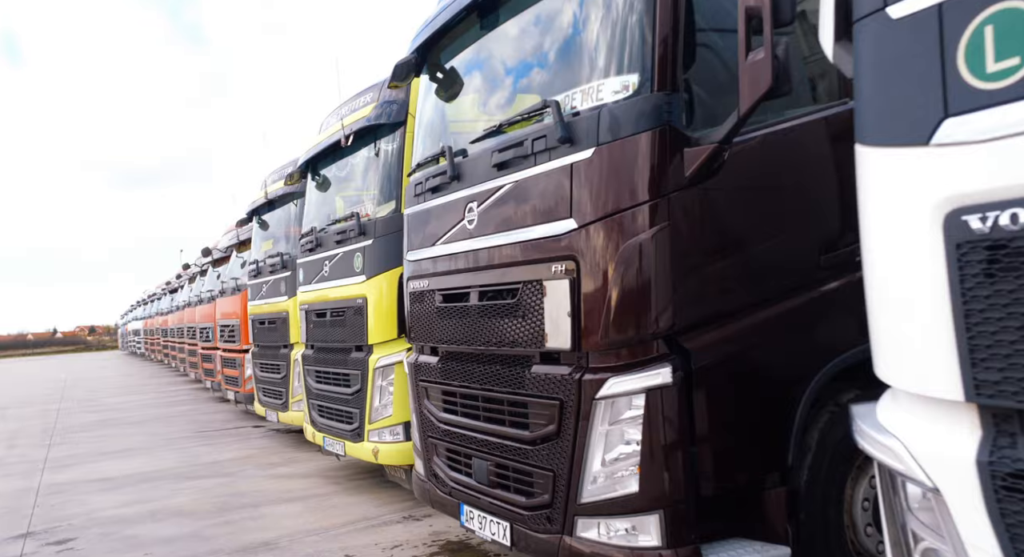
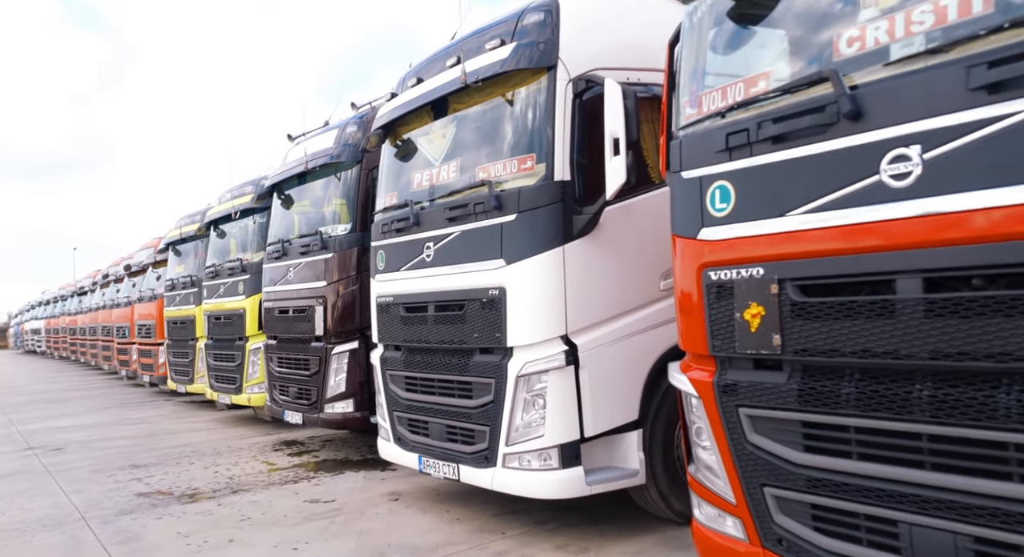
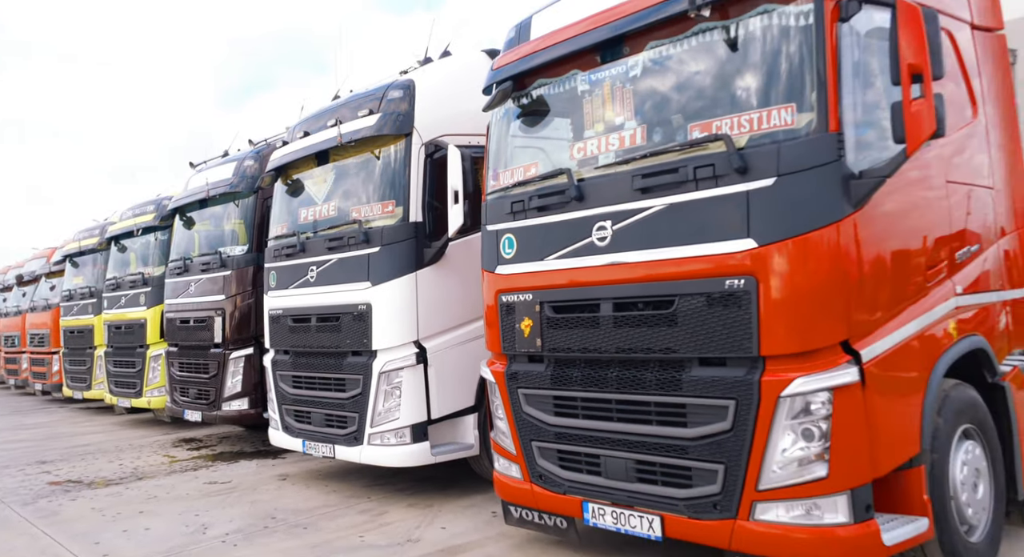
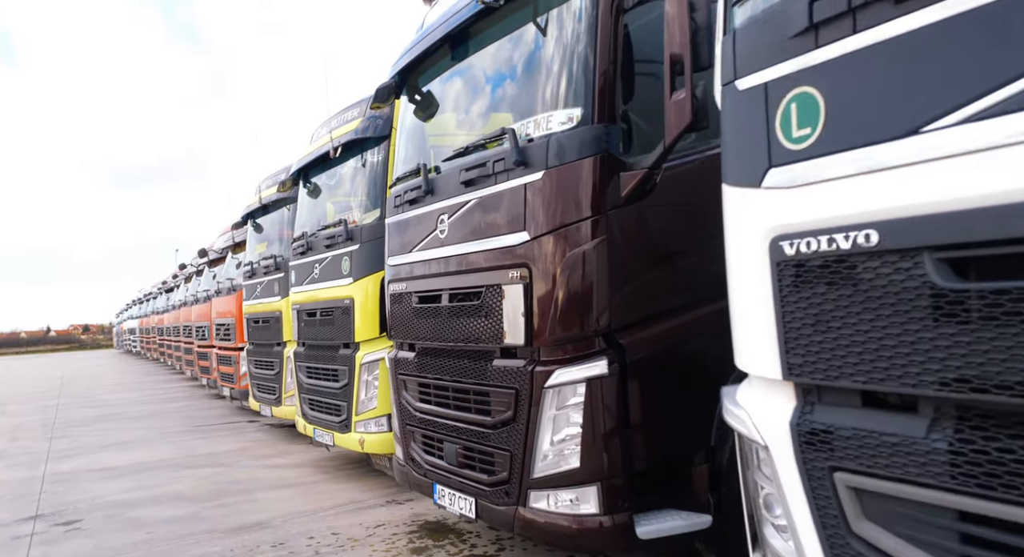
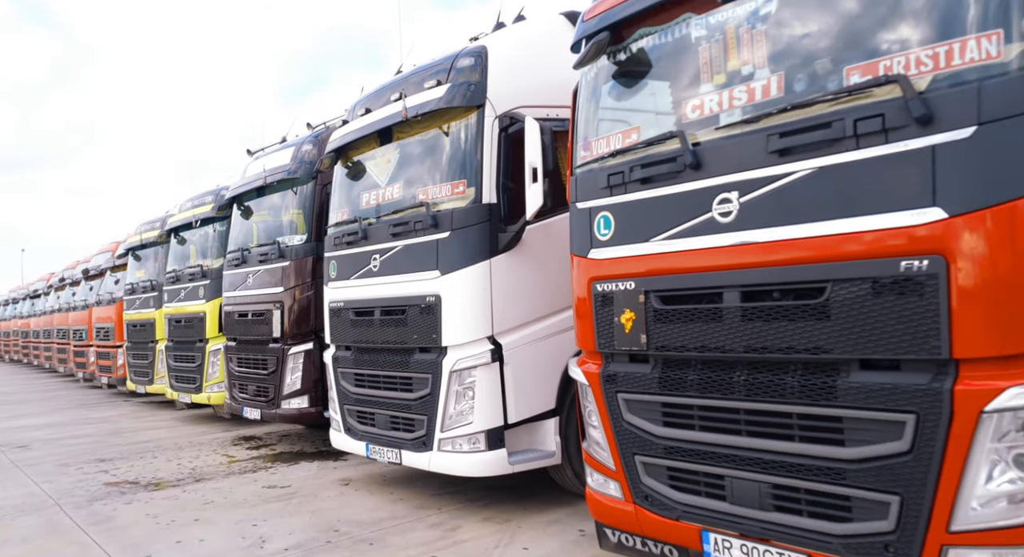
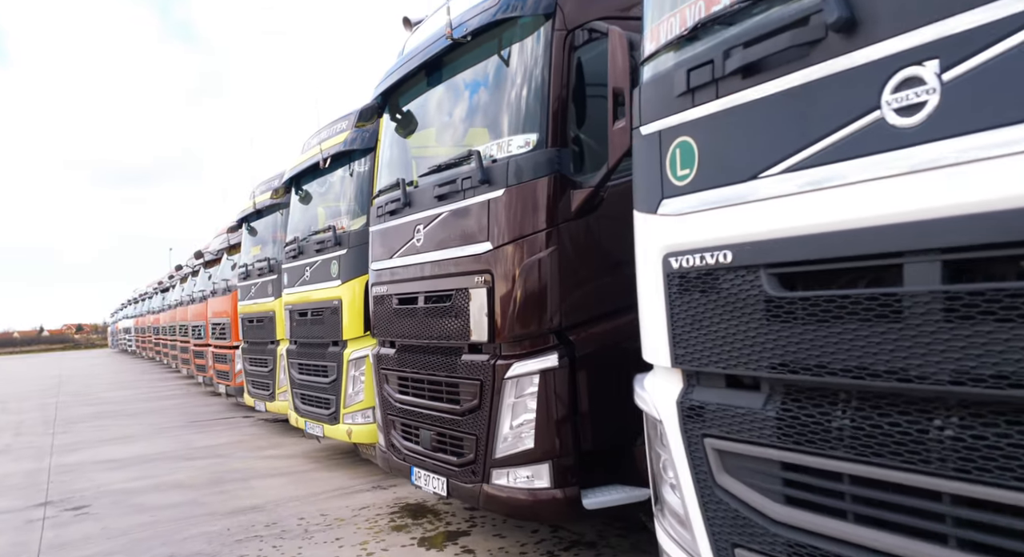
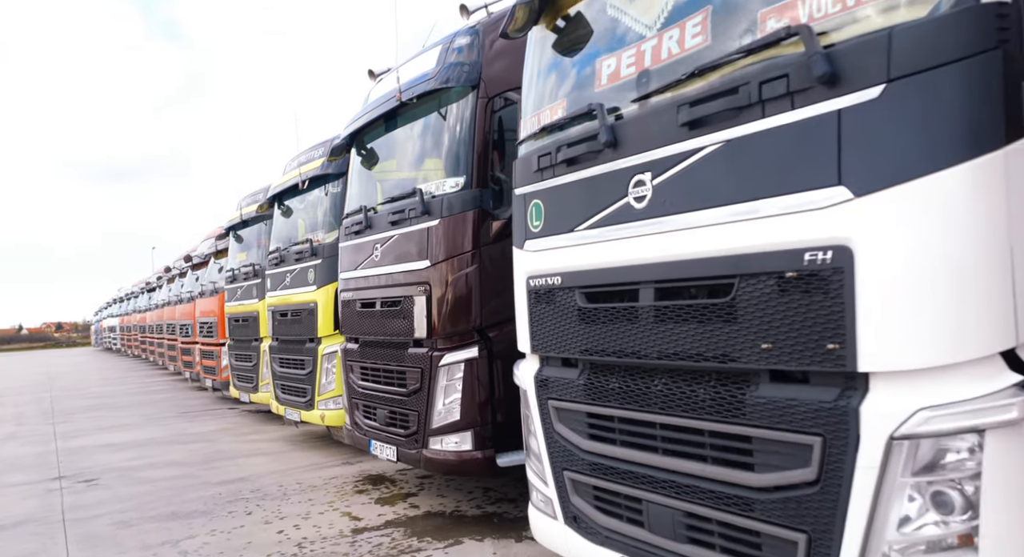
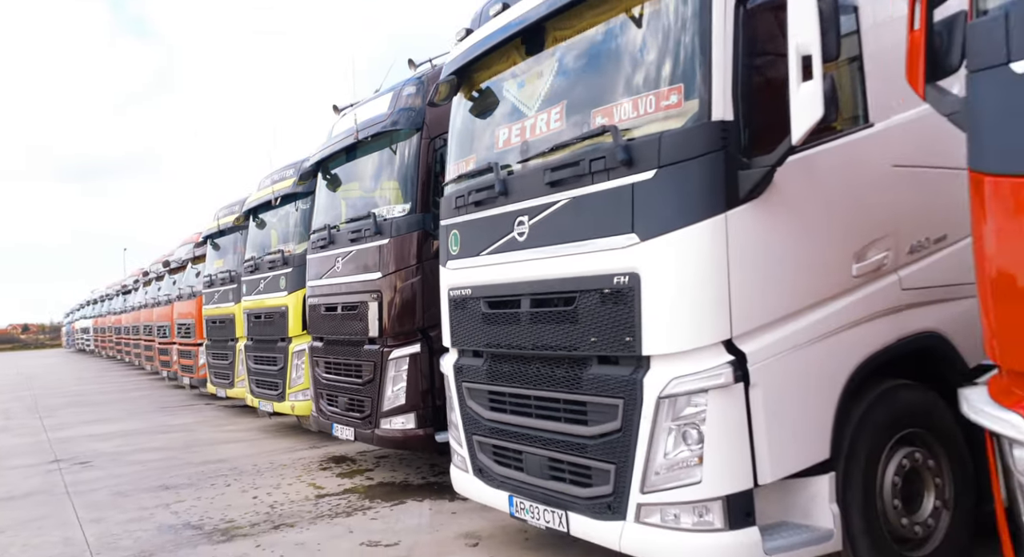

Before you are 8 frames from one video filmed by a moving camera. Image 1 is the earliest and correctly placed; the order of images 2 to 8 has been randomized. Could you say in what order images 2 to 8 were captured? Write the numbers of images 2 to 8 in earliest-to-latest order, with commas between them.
4, 6, 7, 8, 2, 5, 3
